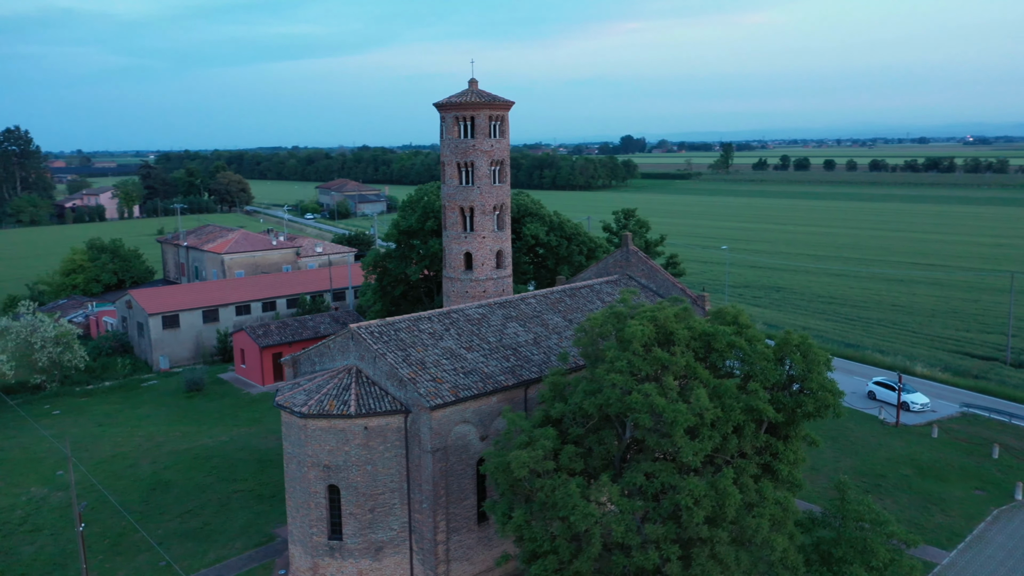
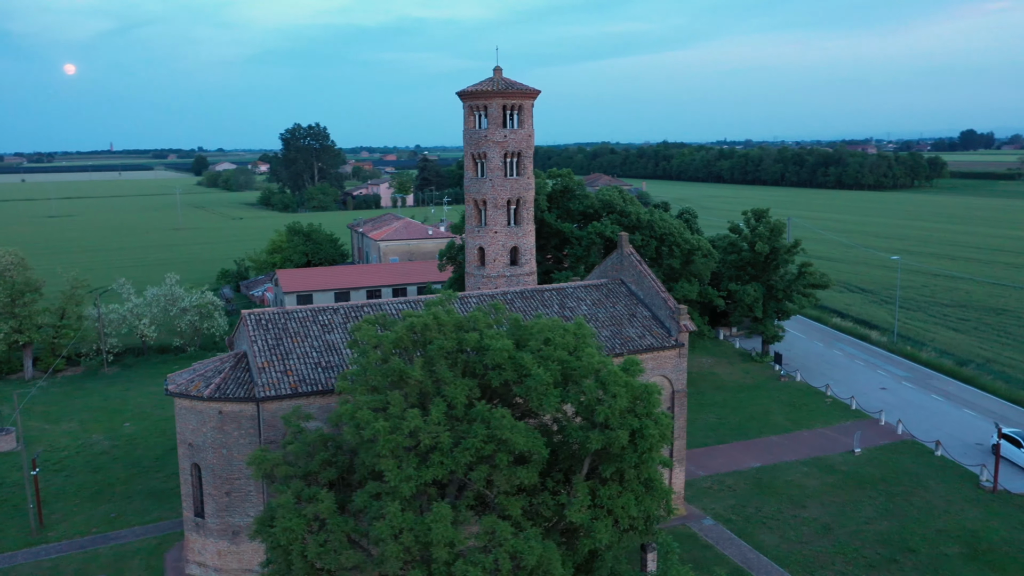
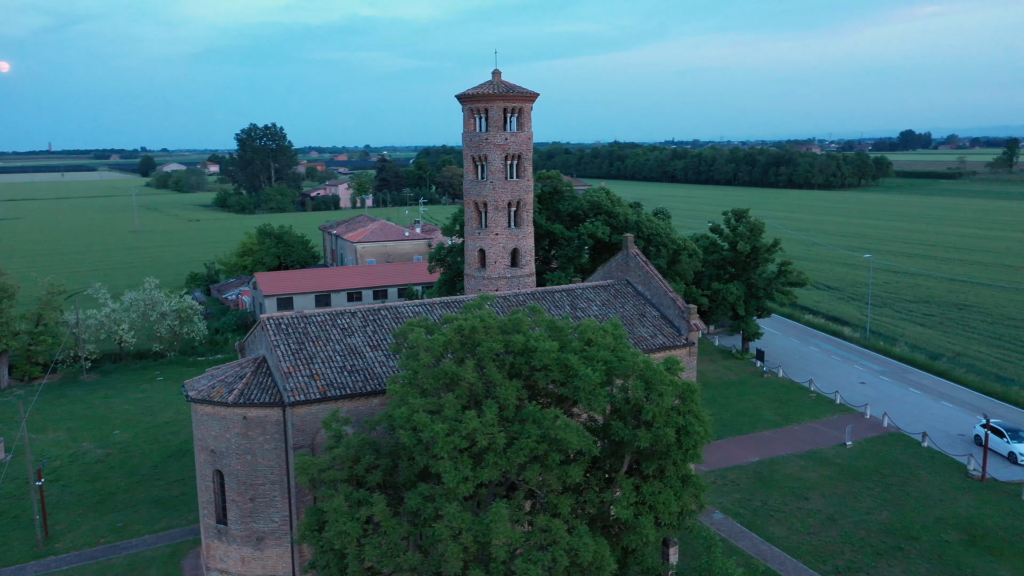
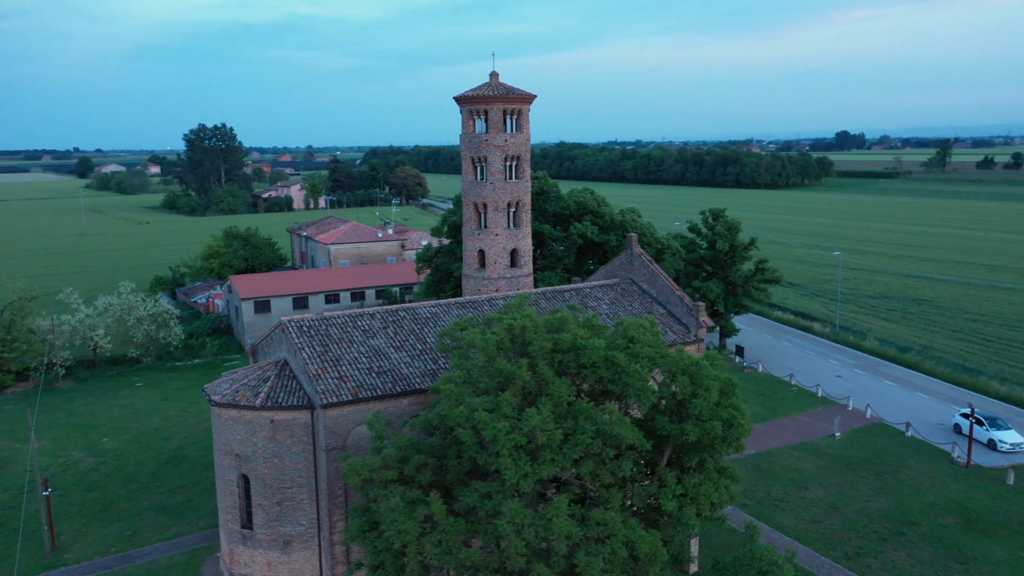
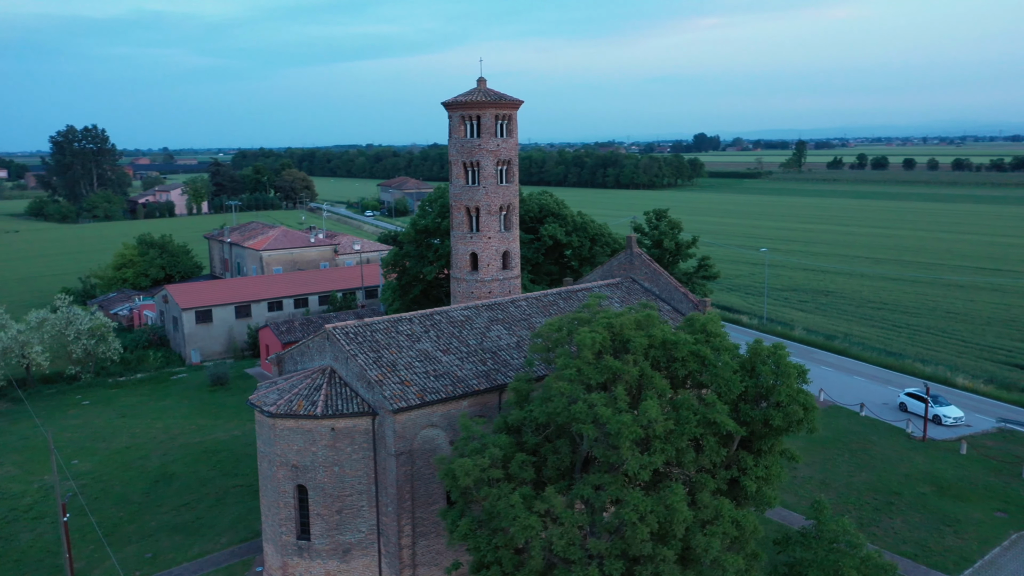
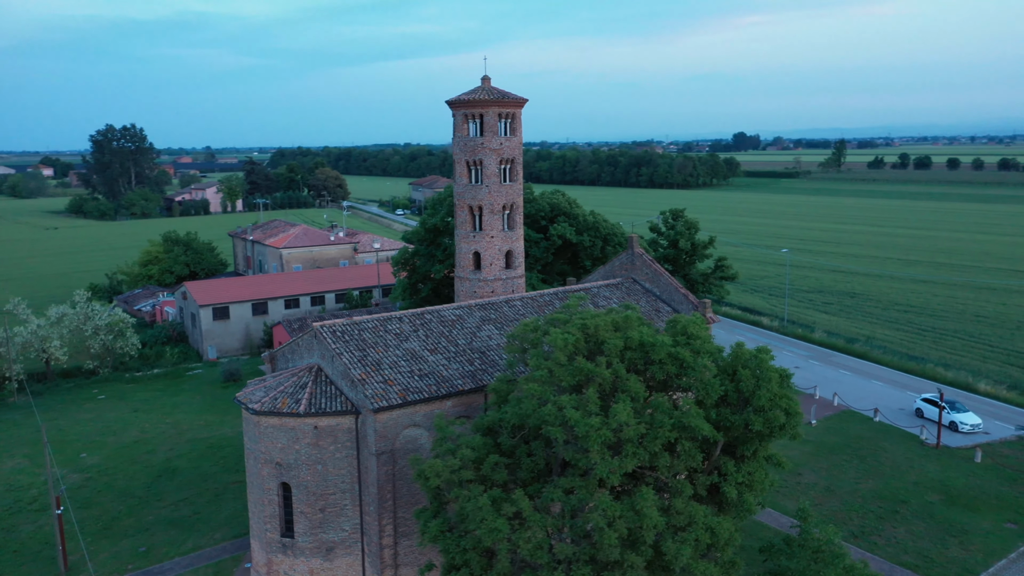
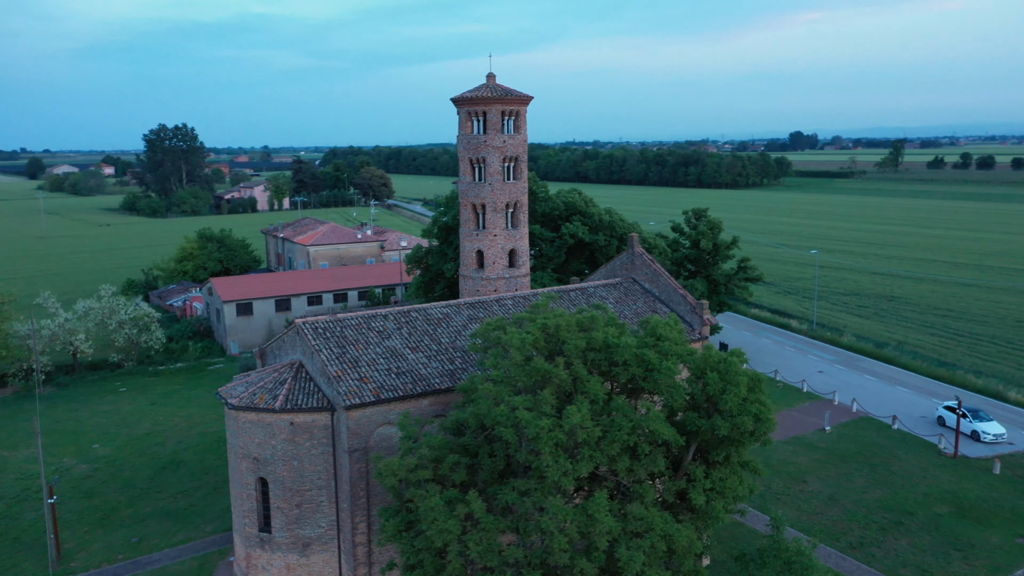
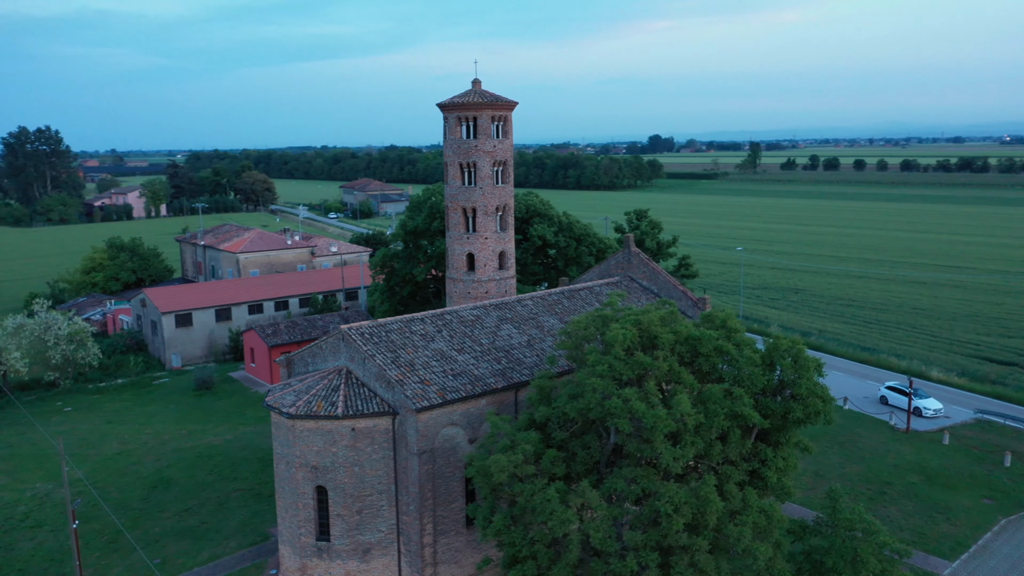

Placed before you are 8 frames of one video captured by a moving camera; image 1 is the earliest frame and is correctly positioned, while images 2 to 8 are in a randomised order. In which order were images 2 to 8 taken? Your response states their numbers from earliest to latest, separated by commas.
8, 5, 6, 7, 4, 3, 2
